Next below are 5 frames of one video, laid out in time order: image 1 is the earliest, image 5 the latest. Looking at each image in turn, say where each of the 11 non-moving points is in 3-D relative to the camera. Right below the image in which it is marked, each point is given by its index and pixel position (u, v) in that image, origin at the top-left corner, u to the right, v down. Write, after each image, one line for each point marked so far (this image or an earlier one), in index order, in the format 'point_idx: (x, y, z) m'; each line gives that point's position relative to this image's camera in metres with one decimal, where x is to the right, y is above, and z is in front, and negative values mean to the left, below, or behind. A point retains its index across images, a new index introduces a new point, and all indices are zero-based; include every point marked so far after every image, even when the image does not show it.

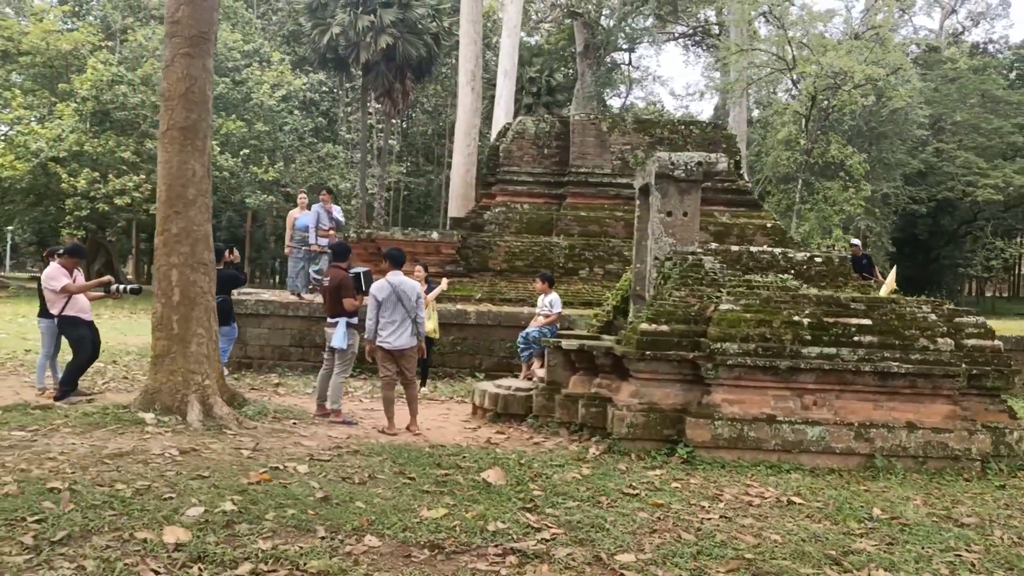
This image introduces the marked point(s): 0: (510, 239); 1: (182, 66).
0: (0.0, +0.7, +12.3) m
1: (-2.3, +1.5, +6.0) m
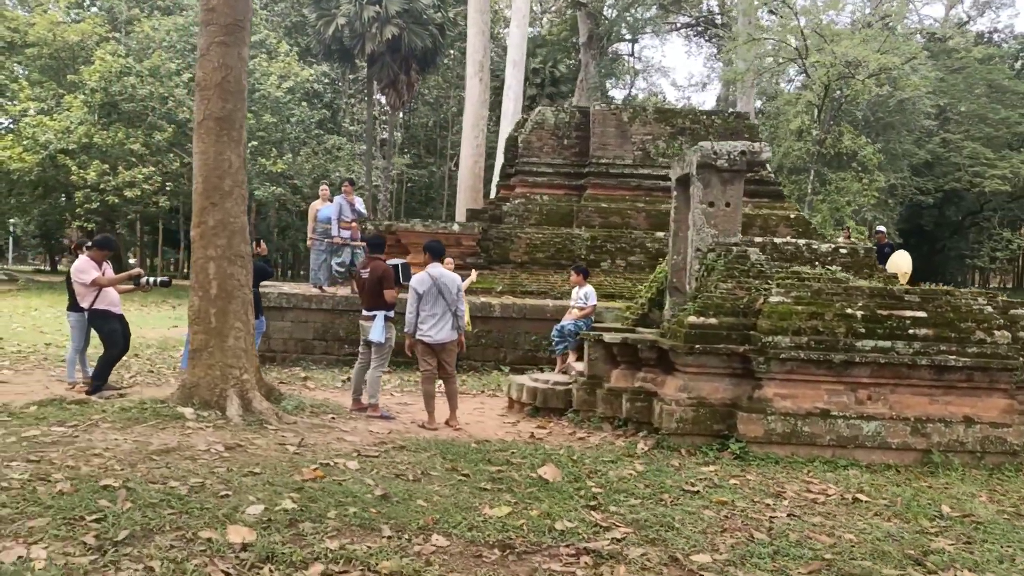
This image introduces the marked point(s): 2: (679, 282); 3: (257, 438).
0: (+0.3, +0.8, +12.2) m
1: (-2.0, +1.6, +5.8) m
2: (+1.4, +0.1, +7.2) m
3: (-1.5, -0.9, +5.3) m
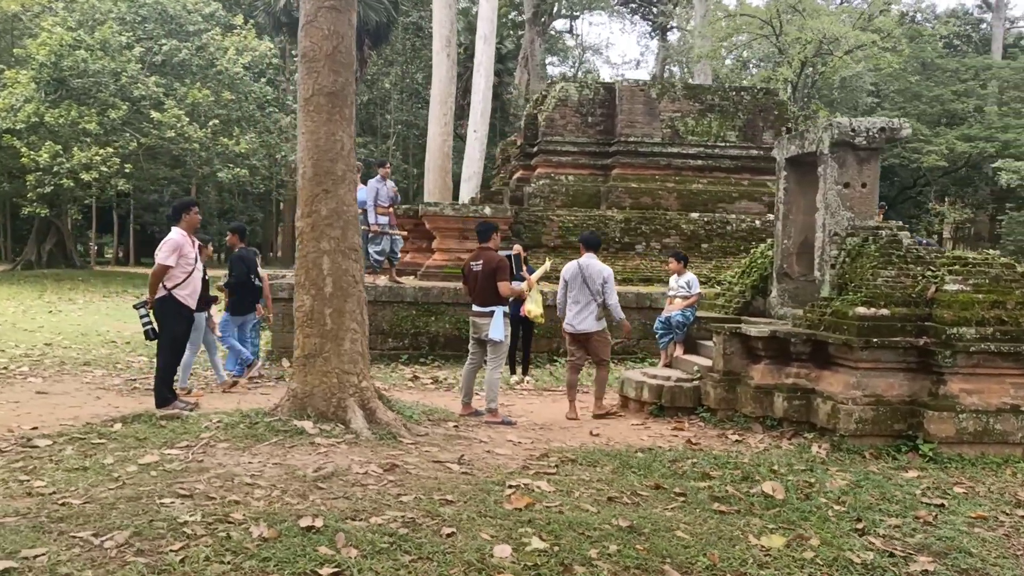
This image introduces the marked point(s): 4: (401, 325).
0: (+0.7, +1.0, +11.7) m
1: (-1.1, +1.6, +5.2) m
2: (+2.2, +0.2, +6.8) m
3: (-0.6, -0.9, +4.7) m
4: (-1.2, -0.4, +9.4) m
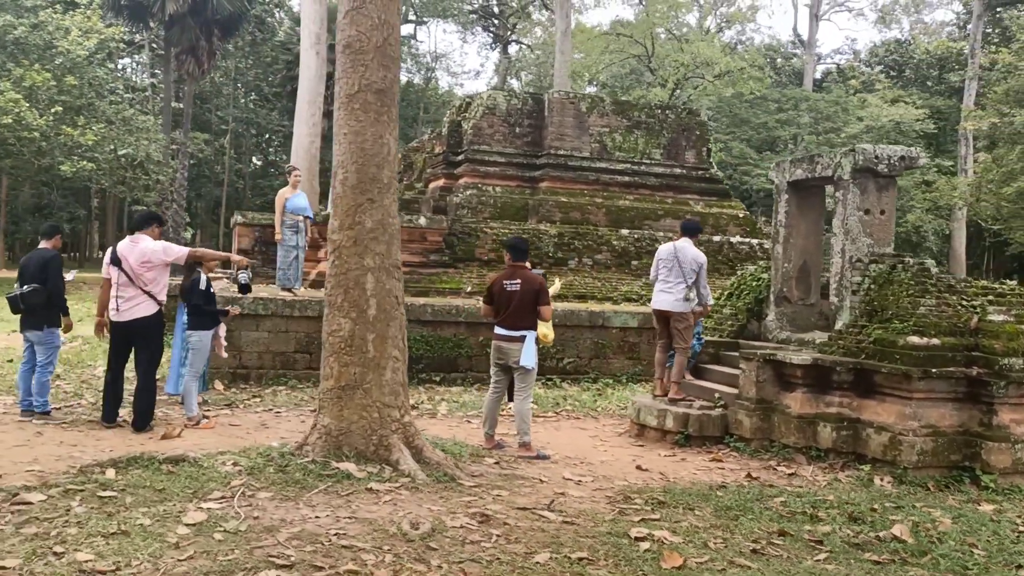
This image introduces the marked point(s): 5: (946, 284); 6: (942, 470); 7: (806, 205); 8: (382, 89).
0: (-0.2, +0.8, +11.3) m
1: (-0.7, +1.5, +4.6) m
2: (+2.2, 0.0, +6.8) m
3: (-0.1, -1.0, +4.2) m
4: (-1.7, -0.5, +8.7) m
5: (+2.8, 0.0, +5.6) m
6: (+2.5, -1.0, +5.0) m
7: (+2.3, +0.6, +6.8) m
8: (-0.7, +1.1, +4.6) m
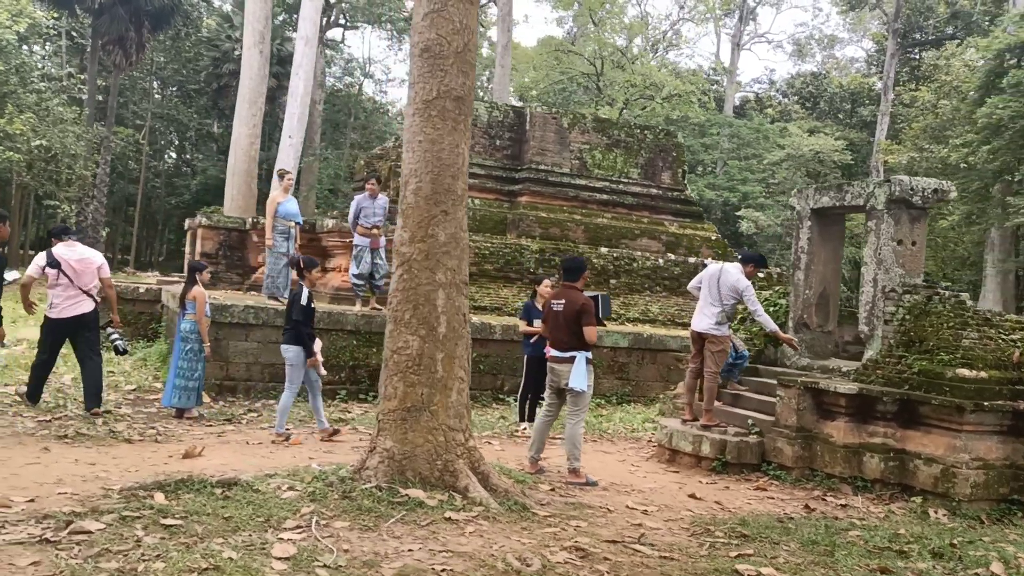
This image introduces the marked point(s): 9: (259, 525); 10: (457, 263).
0: (-0.4, +0.6, +11.1) m
1: (-0.3, +1.4, +4.4) m
2: (+2.3, -0.2, +6.8) m
3: (+0.3, -1.1, +4.0) m
4: (-1.7, -0.6, +8.3) m
5: (+3.1, -0.2, +5.7) m
6: (+2.8, -1.2, +5.0) m
7: (+2.5, +0.4, +6.8) m
8: (-0.3, +1.0, +4.4) m
9: (-1.1, -1.0, +3.7) m
10: (-0.3, +0.1, +4.4) m
